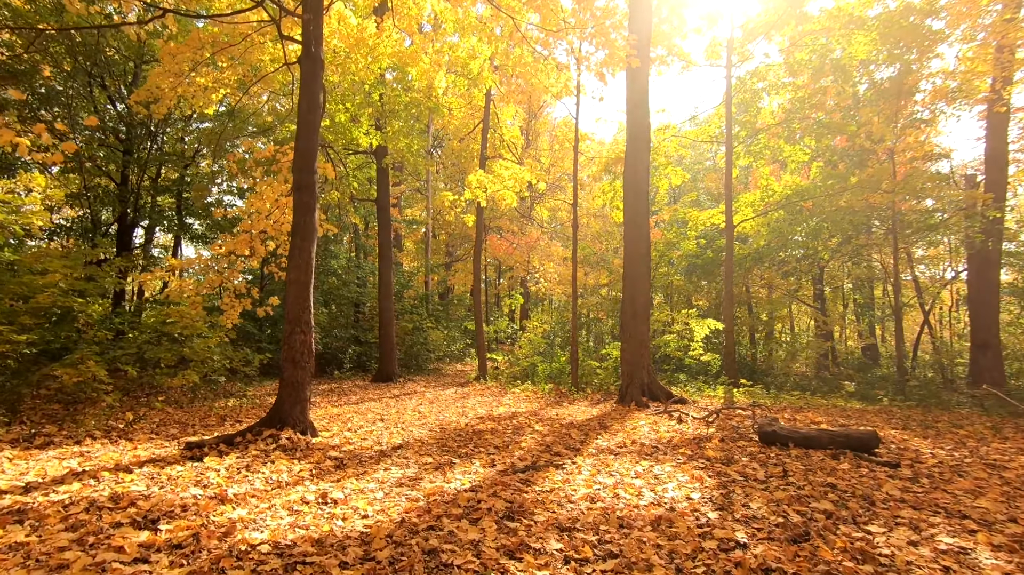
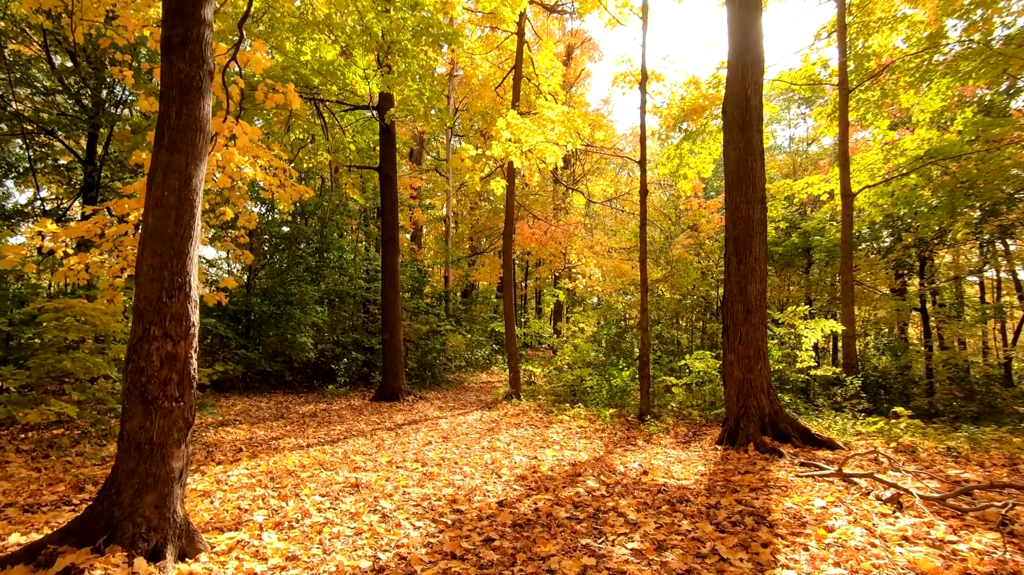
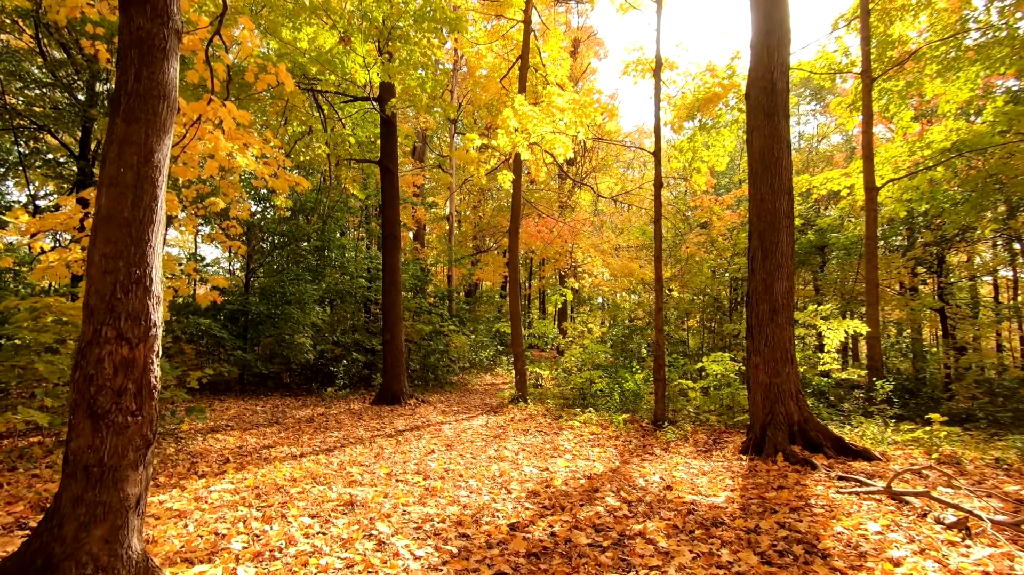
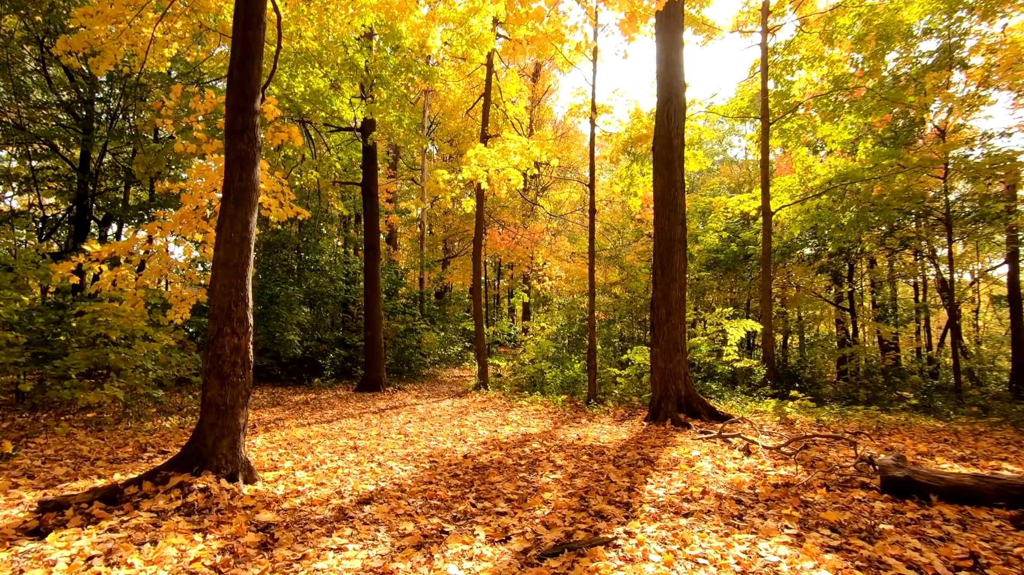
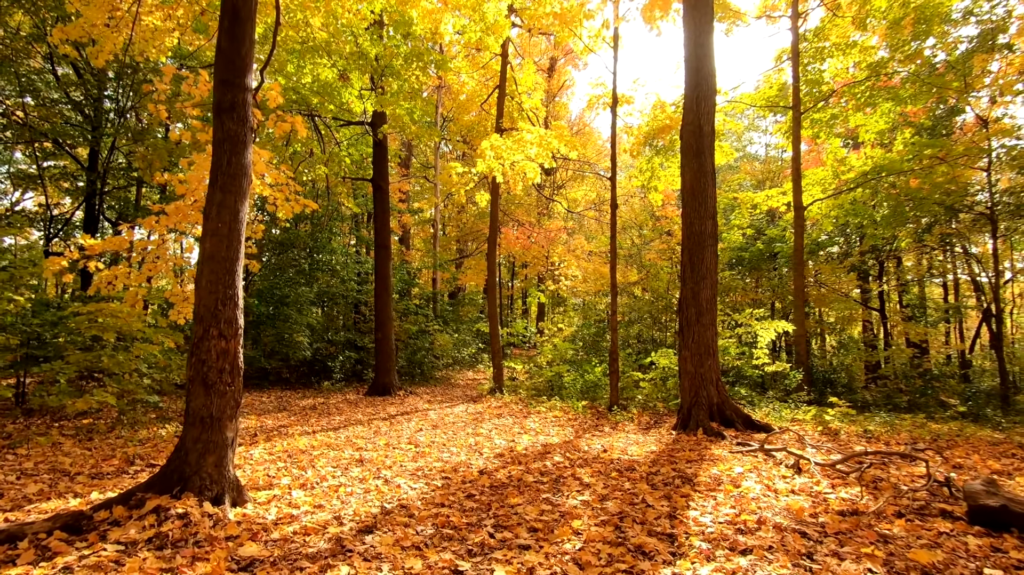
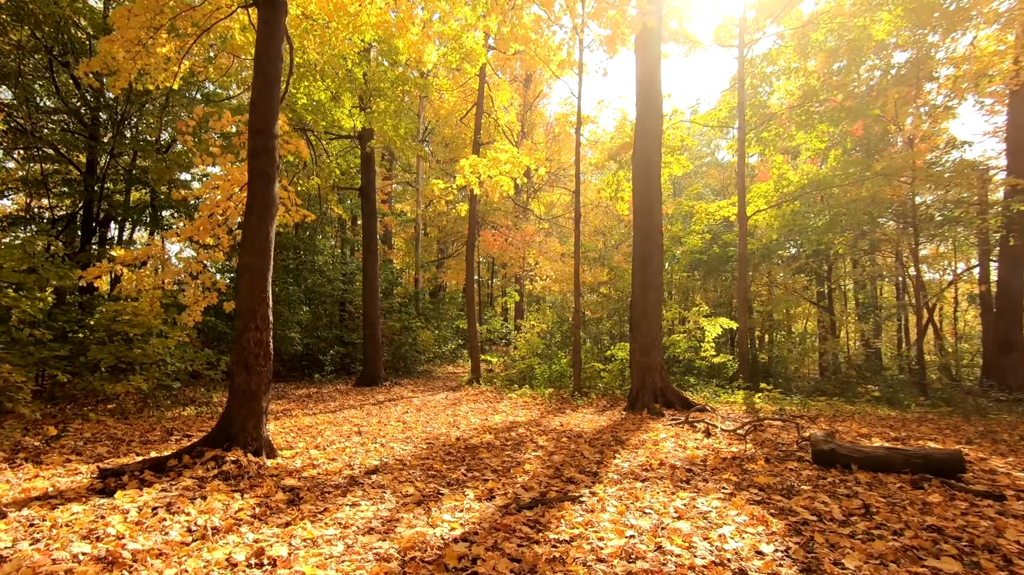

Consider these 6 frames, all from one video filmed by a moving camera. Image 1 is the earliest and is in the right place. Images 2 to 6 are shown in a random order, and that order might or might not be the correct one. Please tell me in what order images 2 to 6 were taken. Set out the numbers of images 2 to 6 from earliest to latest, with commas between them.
6, 4, 5, 2, 3
